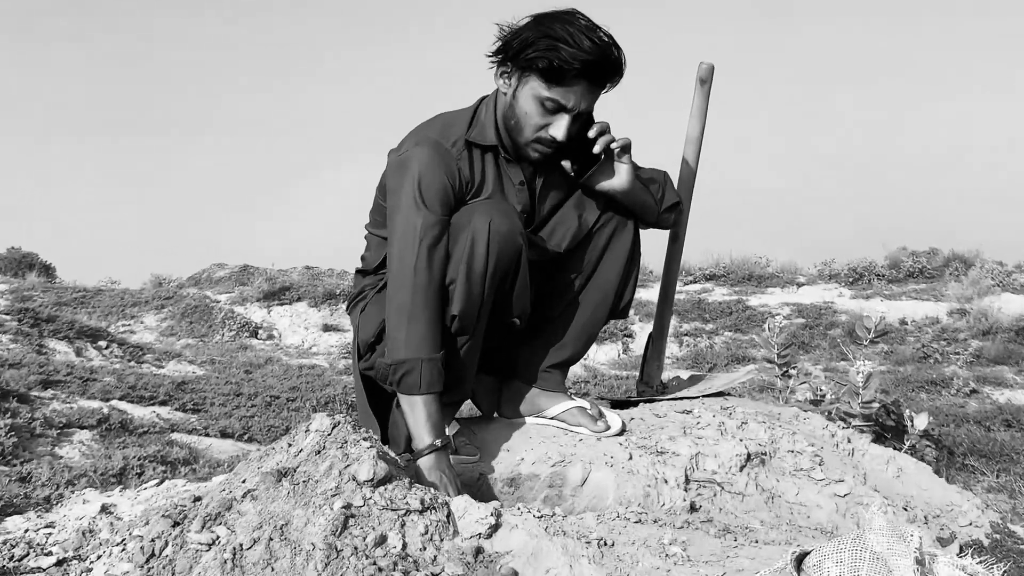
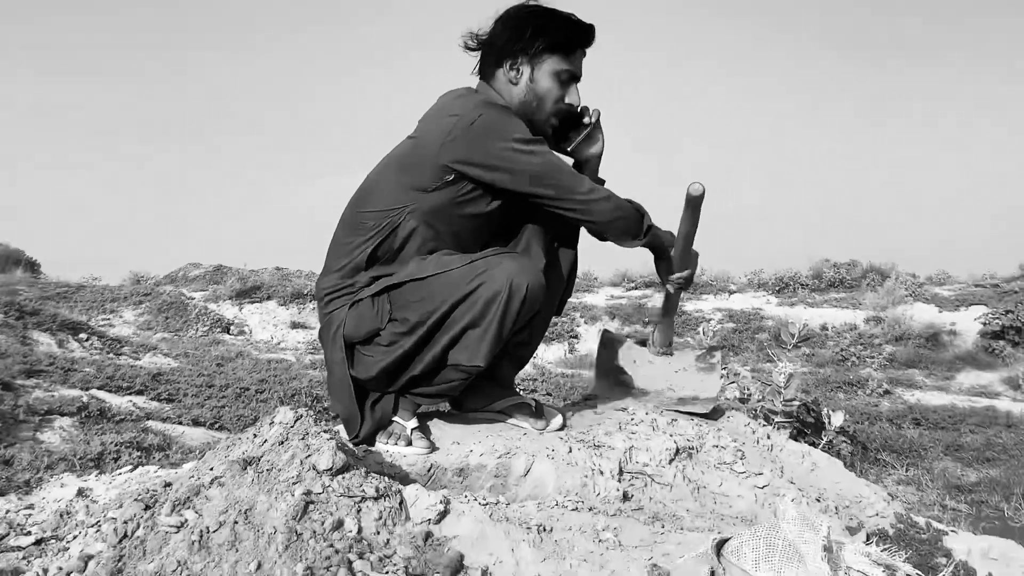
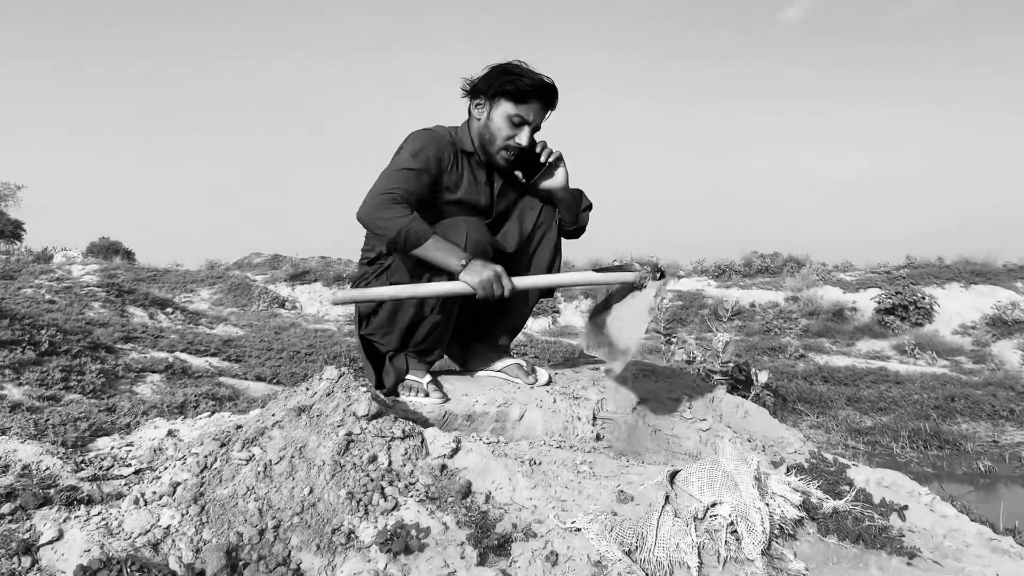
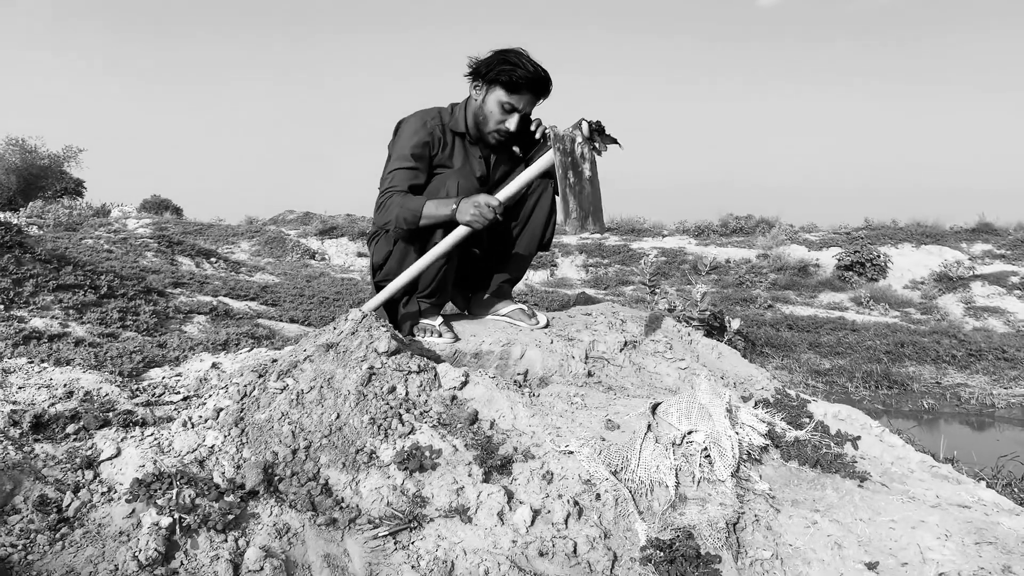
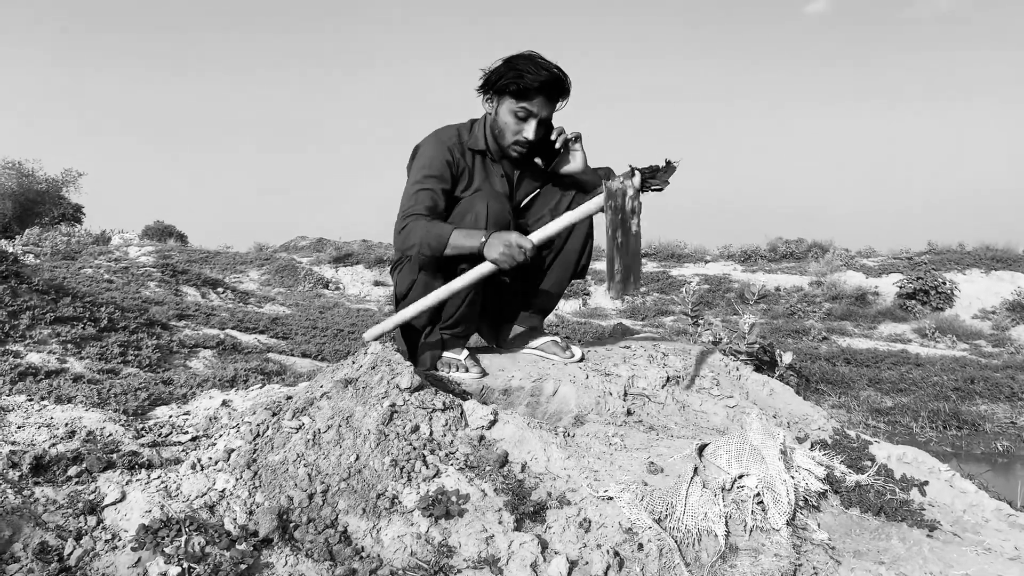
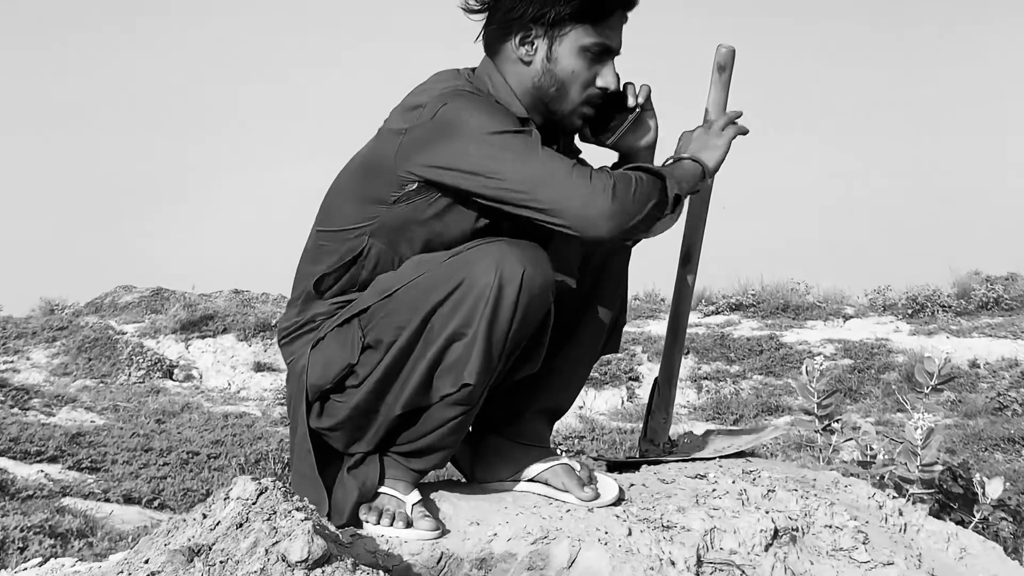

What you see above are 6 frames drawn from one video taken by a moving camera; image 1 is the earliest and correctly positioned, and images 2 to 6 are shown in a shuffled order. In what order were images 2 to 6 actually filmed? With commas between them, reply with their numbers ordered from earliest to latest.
6, 2, 3, 4, 5
